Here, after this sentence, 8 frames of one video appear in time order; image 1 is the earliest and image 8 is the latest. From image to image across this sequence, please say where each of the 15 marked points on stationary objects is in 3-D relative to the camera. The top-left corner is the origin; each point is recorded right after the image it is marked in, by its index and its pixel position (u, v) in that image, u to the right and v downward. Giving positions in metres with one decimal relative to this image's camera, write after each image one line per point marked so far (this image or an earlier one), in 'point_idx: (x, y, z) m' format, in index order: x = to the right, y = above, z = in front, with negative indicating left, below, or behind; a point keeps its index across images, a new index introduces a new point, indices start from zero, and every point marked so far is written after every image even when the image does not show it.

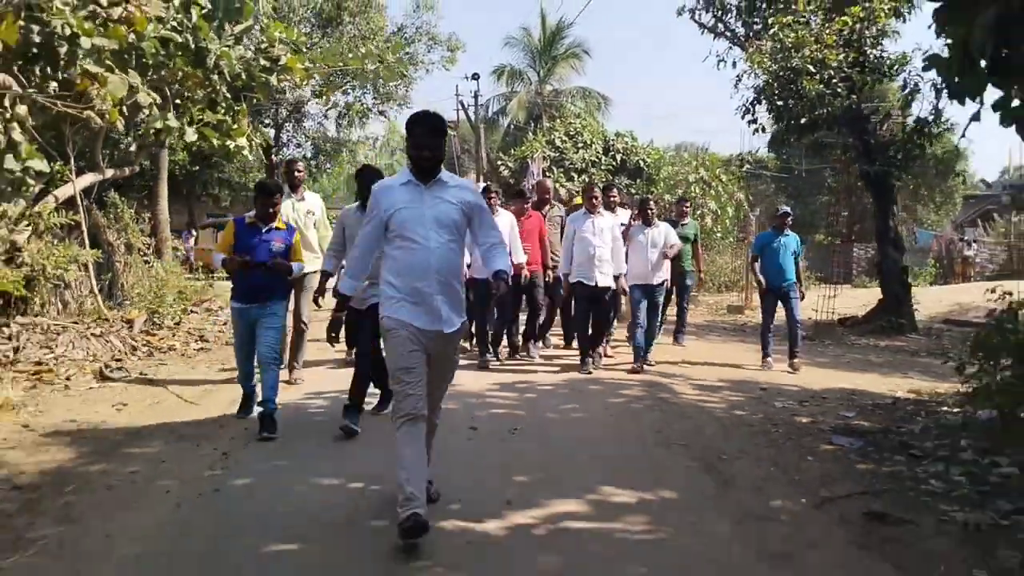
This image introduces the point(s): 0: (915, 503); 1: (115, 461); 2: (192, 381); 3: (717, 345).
0: (+2.0, -1.0, +5.7) m
1: (-2.1, -0.9, +6.0) m
2: (-2.5, -0.8, +9.2) m
3: (+2.5, -0.7, +14.1) m
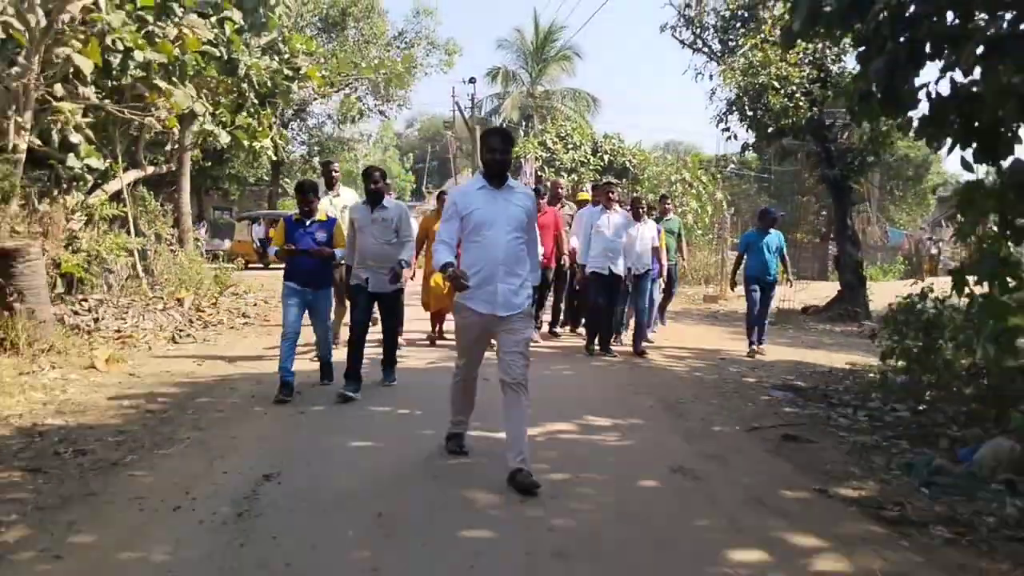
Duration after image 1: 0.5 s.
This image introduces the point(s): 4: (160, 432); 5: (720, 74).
0: (+2.0, -0.9, +7.5) m
1: (-2.0, -0.7, +7.8) m
2: (-2.5, -0.6, +11.0) m
3: (+2.5, -0.6, +16.0) m
4: (-2.1, -0.9, +6.7) m
5: (+3.1, +3.2, +17.4) m
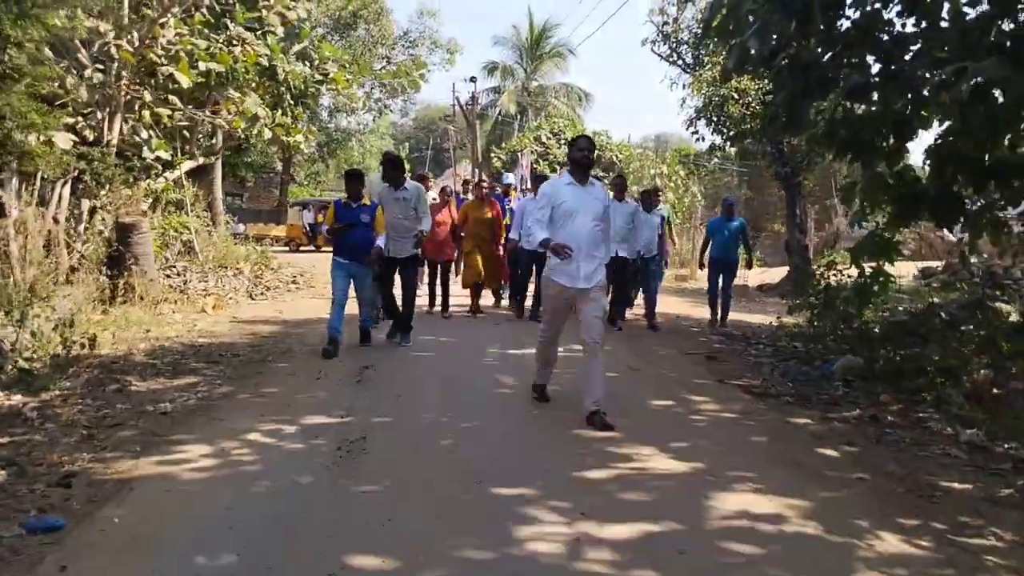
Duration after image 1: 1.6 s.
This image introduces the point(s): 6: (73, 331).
0: (+2.1, -0.6, +10.7) m
1: (-2.0, -0.4, +10.9) m
2: (-2.5, -0.2, +14.1) m
3: (+2.5, -0.2, +19.1) m
4: (-2.0, -0.5, +9.8) m
5: (+3.1, +3.6, +20.5) m
6: (-3.6, -0.2, +9.2) m
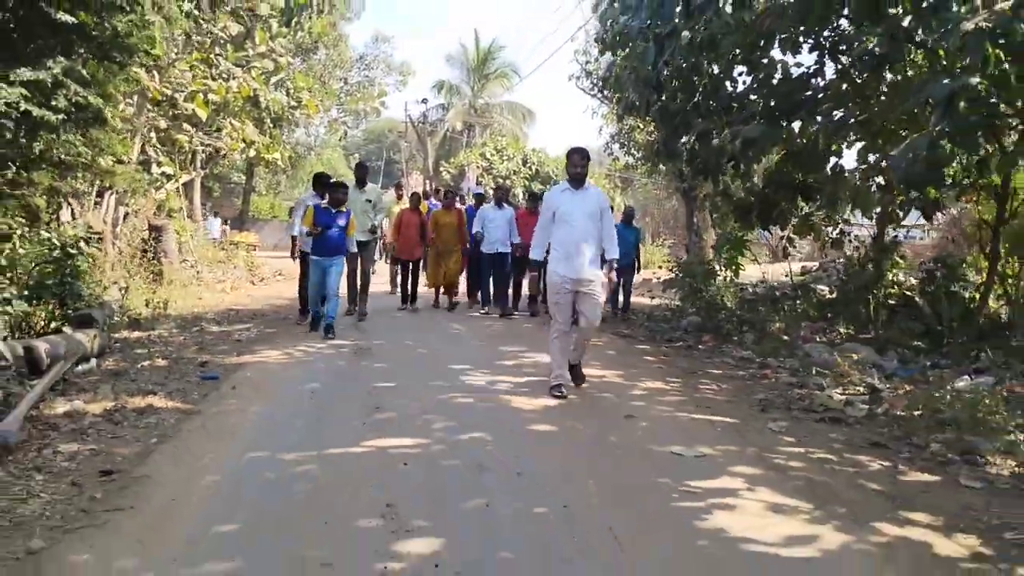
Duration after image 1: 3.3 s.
0: (+1.4, -0.4, +14.9) m
1: (-2.6, -0.2, +15.0) m
2: (-3.3, 0.0, +18.1) m
3: (+1.4, -0.1, +23.4) m
4: (-2.6, -0.3, +13.9) m
5: (+2.0, +3.7, +24.8) m
6: (-4.2, 0.0, +13.1) m
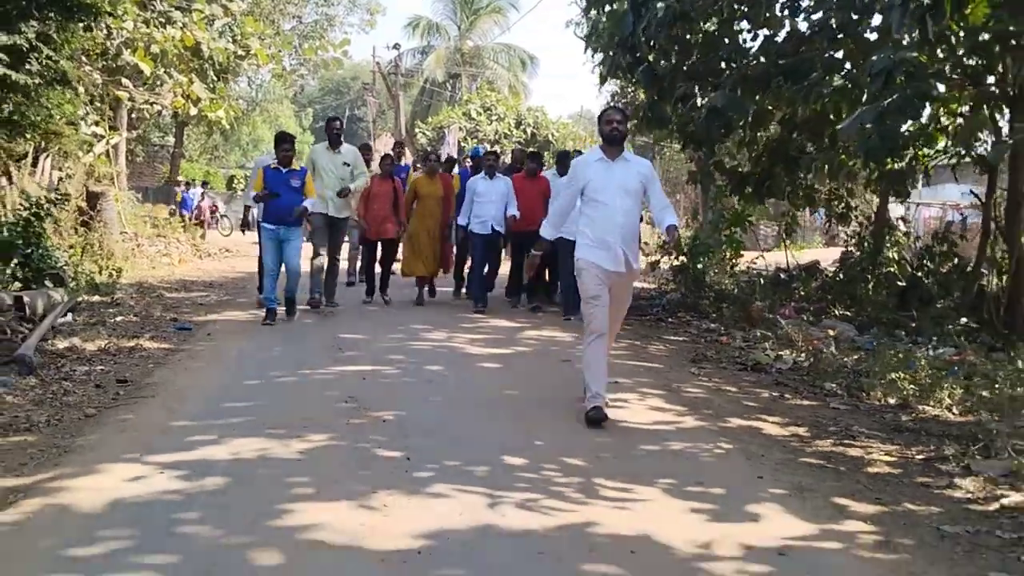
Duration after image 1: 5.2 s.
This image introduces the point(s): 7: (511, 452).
0: (+1.1, 0.0, +14.9) m
1: (-3.0, +0.3, +15.0) m
2: (-3.7, +0.5, +18.1) m
3: (+1.0, +0.6, +23.4) m
4: (-2.9, +0.1, +13.8) m
5: (+1.7, +4.4, +24.7) m
6: (-4.5, +0.5, +13.1) m
7: (0.0, -0.6, +4.4) m
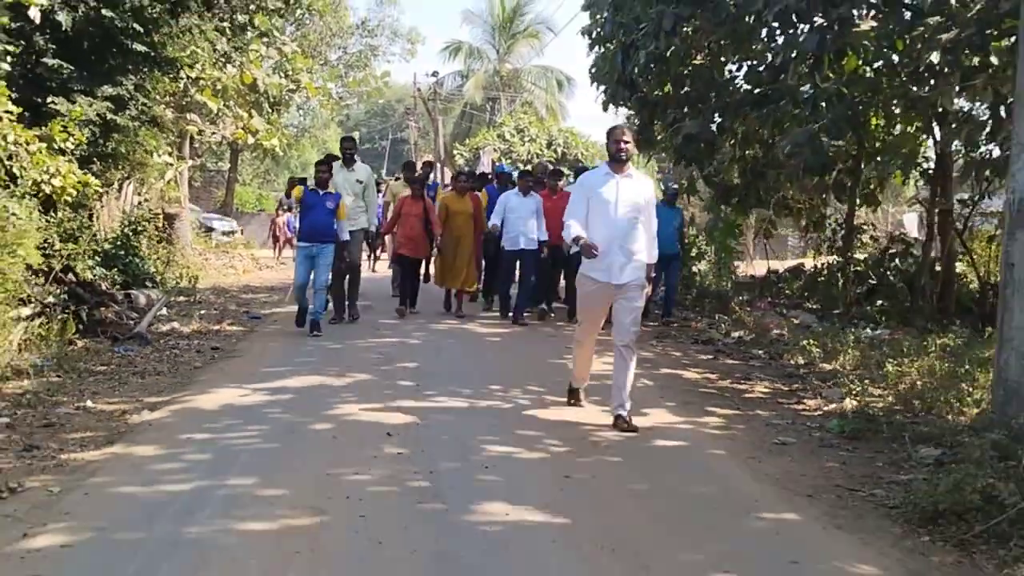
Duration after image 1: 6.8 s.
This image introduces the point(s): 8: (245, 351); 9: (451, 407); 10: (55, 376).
0: (+1.4, -0.1, +16.8) m
1: (-2.6, +0.2, +17.0) m
2: (-3.2, +0.3, +20.2) m
3: (+1.7, +0.4, +25.2) m
4: (-2.7, 0.0, +15.9) m
5: (+2.3, +4.2, +26.6) m
6: (-4.2, +0.3, +15.2) m
7: (-0.1, -0.5, +6.2) m
8: (-1.7, -0.4, +7.5) m
9: (-0.3, -0.6, +5.4) m
10: (-2.5, -0.5, +6.3) m
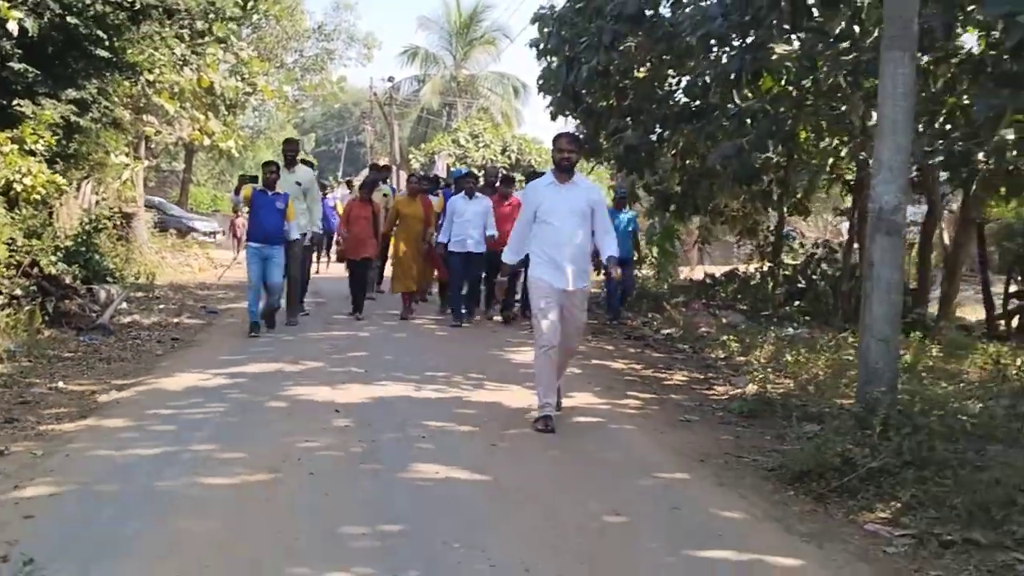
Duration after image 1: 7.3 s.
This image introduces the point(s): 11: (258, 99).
0: (+0.6, -0.1, +17.4) m
1: (-3.4, +0.2, +17.5) m
2: (-4.1, +0.4, +20.6) m
3: (+0.6, +0.3, +25.9) m
4: (-3.4, 0.0, +16.3) m
5: (+1.2, +4.1, +27.3) m
6: (-4.9, +0.4, +15.6) m
7: (-0.5, -0.5, +6.8) m
8: (-2.1, -0.4, +8.0) m
9: (-0.6, -0.5, +6.0) m
10: (-2.8, -0.4, +6.8) m
11: (-4.1, +3.0, +18.4) m
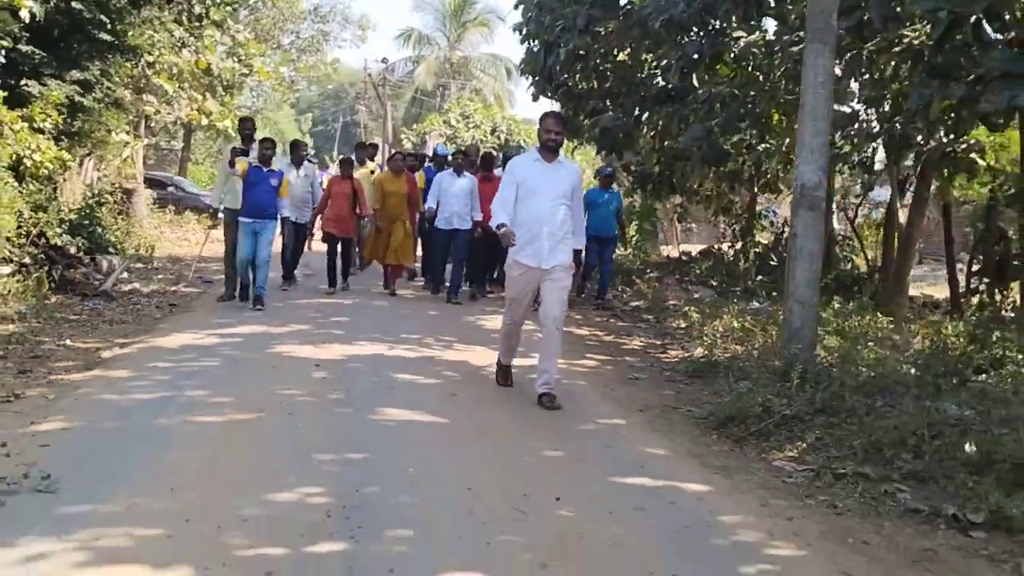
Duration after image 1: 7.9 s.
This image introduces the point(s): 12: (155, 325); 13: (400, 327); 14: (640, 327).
0: (+0.4, +0.2, +18.0) m
1: (-3.6, +0.6, +18.0) m
2: (-4.3, +0.8, +21.2) m
3: (+0.4, +0.8, +26.4) m
4: (-3.6, +0.4, +16.9) m
5: (+1.1, +4.6, +27.8) m
6: (-5.1, +0.8, +16.1) m
7: (-0.7, -0.3, +7.4) m
8: (-2.3, -0.2, +8.6) m
9: (-0.8, -0.3, +6.6) m
10: (-3.0, -0.2, +7.3) m
11: (-4.2, +3.4, +18.9) m
12: (-2.3, -0.2, +7.5) m
13: (-0.8, -0.3, +7.9) m
14: (+1.0, -0.3, +8.7) m
